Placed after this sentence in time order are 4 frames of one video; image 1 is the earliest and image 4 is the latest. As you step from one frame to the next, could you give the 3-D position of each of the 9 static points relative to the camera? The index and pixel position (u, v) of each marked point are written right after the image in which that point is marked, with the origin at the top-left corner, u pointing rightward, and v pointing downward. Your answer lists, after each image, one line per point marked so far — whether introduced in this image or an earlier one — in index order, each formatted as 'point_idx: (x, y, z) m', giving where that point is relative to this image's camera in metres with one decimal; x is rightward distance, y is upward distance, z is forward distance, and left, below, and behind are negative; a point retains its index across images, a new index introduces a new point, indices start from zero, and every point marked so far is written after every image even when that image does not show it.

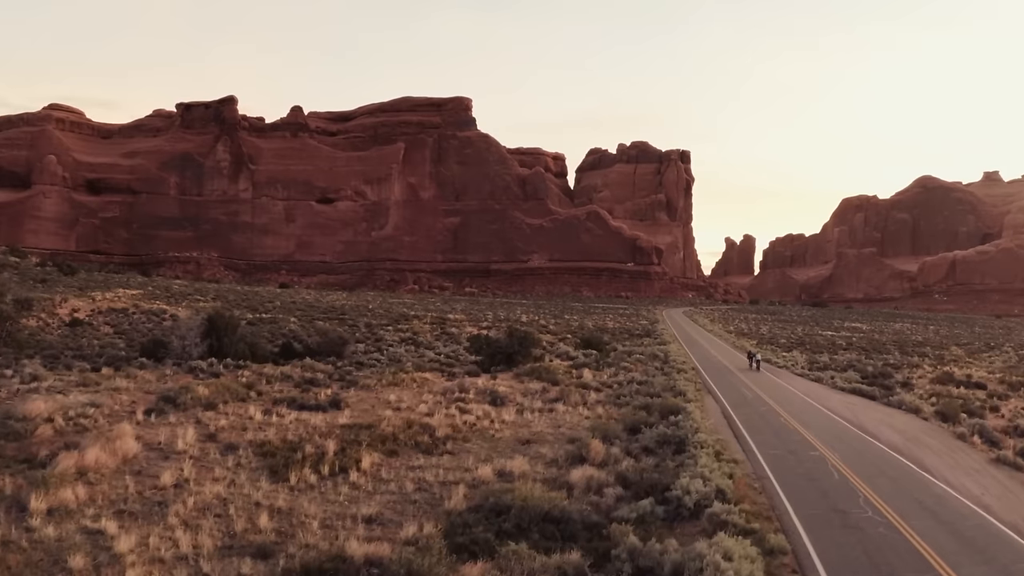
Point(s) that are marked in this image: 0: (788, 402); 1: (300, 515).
0: (+6.8, -2.8, +17.2) m
1: (-2.7, -2.8, +8.8) m
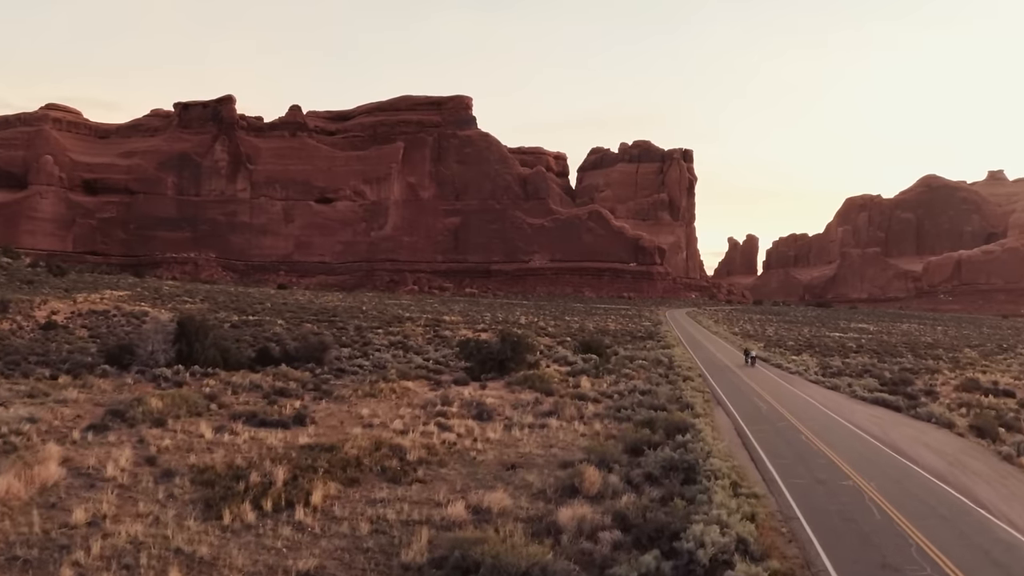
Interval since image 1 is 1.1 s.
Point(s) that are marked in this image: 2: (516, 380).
0: (+6.6, -2.8, +15.6) m
1: (-2.9, -2.9, +7.2) m
2: (+0.1, -2.4, +18.6) m
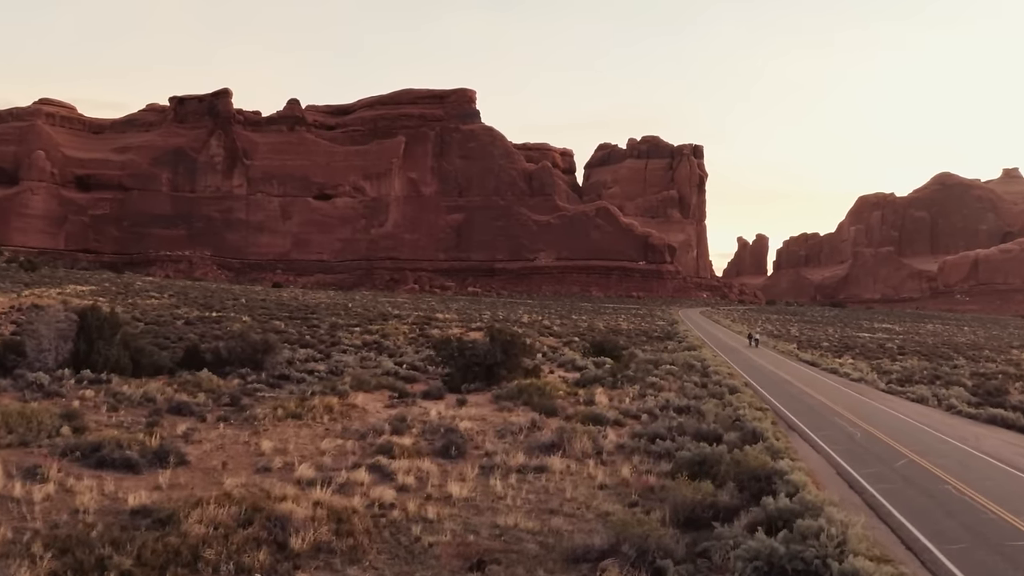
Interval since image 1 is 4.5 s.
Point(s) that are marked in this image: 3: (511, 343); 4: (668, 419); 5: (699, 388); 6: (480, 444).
0: (+6.3, -2.4, +10.7) m
1: (-3.2, -2.4, +2.4) m
2: (-0.1, -2.0, +13.8) m
3: (0.0, -1.3, +16.5) m
4: (+2.6, -2.2, +11.8) m
5: (+4.1, -2.2, +15.3) m
6: (-0.5, -2.2, +10.3) m
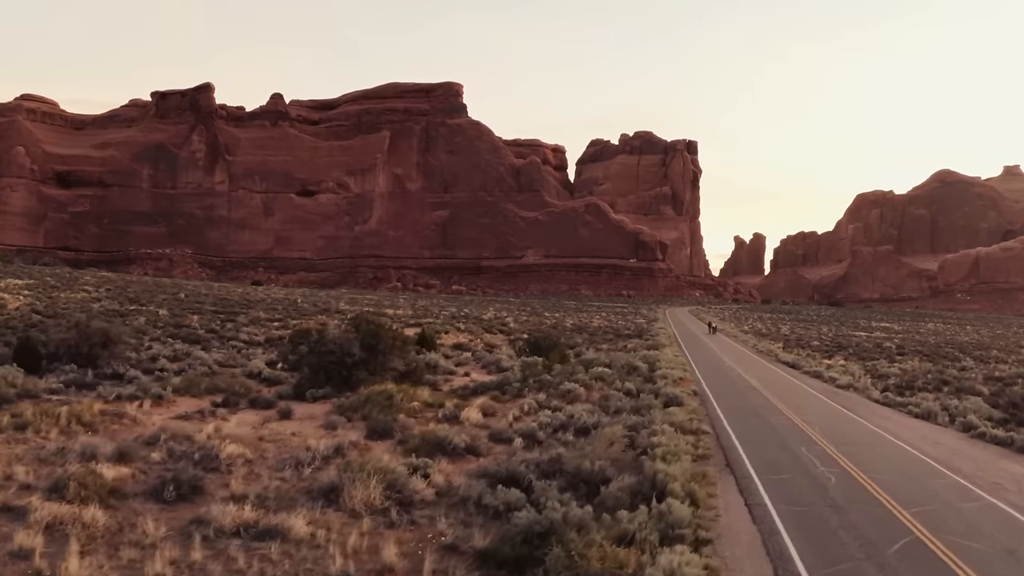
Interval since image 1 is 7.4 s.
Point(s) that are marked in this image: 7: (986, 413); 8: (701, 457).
0: (+4.2, -2.0, +7.0) m
1: (-5.4, -2.1, -1.4) m
2: (-2.3, -1.7, +10.0) m
3: (-2.2, -0.9, +12.8) m
4: (+0.4, -1.8, +8.1) m
5: (+1.9, -1.8, +11.6) m
6: (-2.6, -1.9, +6.5) m
7: (+9.0, -2.4, +13.6) m
8: (+2.2, -1.8, +8.2) m
